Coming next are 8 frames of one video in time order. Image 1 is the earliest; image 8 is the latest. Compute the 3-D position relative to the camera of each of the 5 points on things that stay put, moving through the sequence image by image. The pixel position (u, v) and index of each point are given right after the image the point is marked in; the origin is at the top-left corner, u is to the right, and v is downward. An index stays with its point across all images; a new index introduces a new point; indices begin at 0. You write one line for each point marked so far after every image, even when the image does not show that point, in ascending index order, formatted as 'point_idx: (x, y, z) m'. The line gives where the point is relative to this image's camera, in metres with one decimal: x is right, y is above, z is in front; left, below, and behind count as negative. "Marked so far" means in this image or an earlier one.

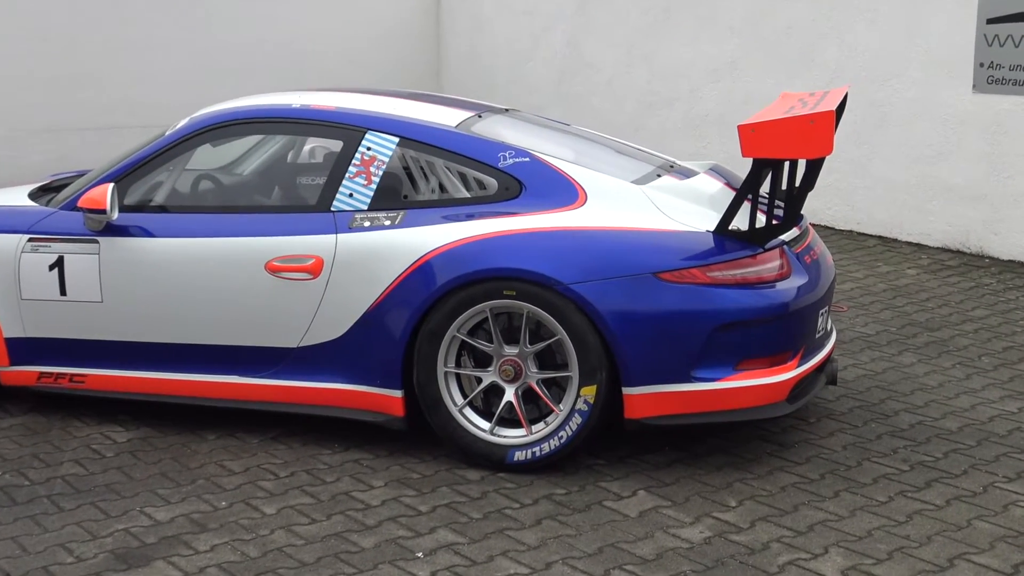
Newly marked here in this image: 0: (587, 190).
0: (+0.2, +0.2, +4.2) m
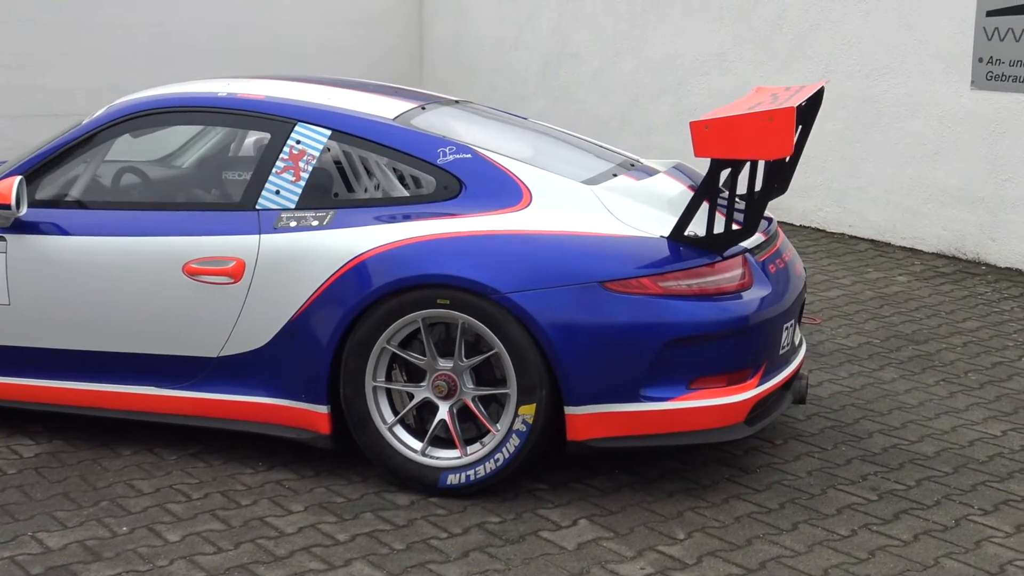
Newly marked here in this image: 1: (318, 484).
0: (0.0, +0.2, +3.9) m
1: (-0.4, -0.4, +3.9) m
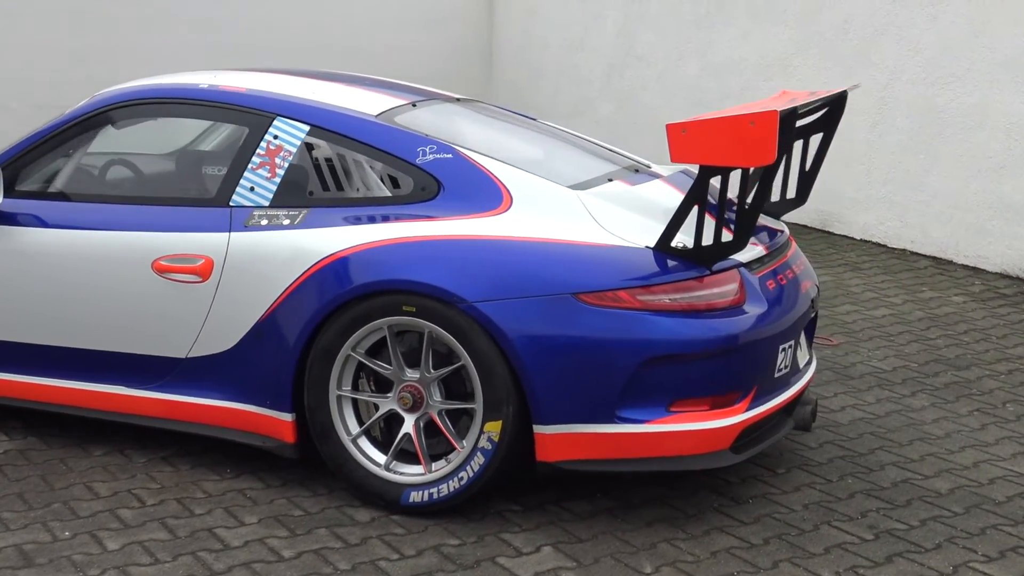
0: (0.0, +0.2, +3.7) m
1: (-0.5, -0.4, +3.7) m
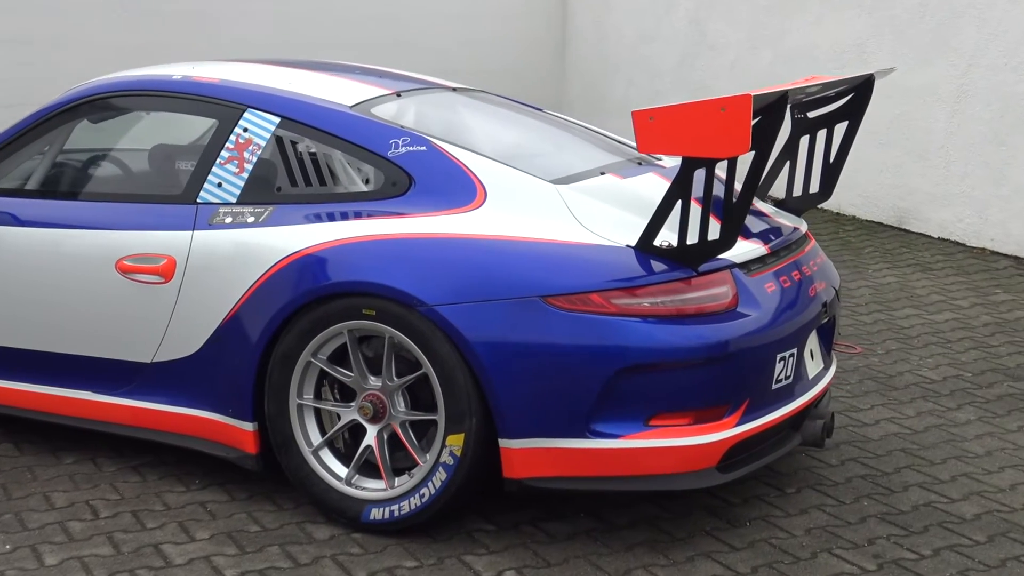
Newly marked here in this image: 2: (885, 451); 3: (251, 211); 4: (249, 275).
0: (-0.1, +0.2, +3.4) m
1: (-0.5, -0.4, +3.5) m
2: (+0.8, -0.4, +3.8) m
3: (-0.5, +0.2, +3.5) m
4: (-0.5, 0.0, +3.4) m
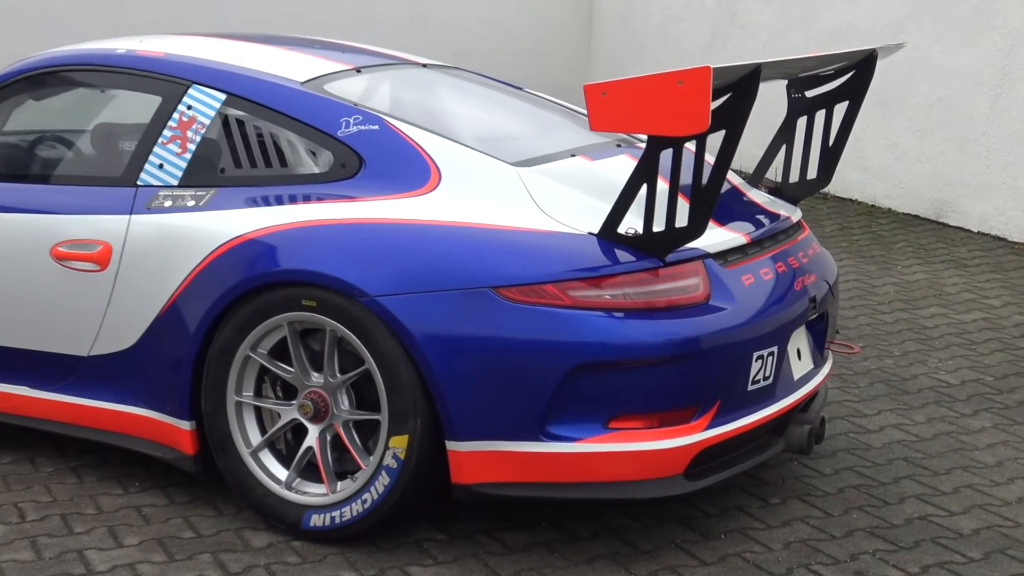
0: (-0.1, +0.2, +3.2) m
1: (-0.6, -0.4, +3.2) m
2: (+0.8, -0.3, +3.5) m
3: (-0.6, +0.2, +3.3) m
4: (-0.6, 0.0, +3.2) m
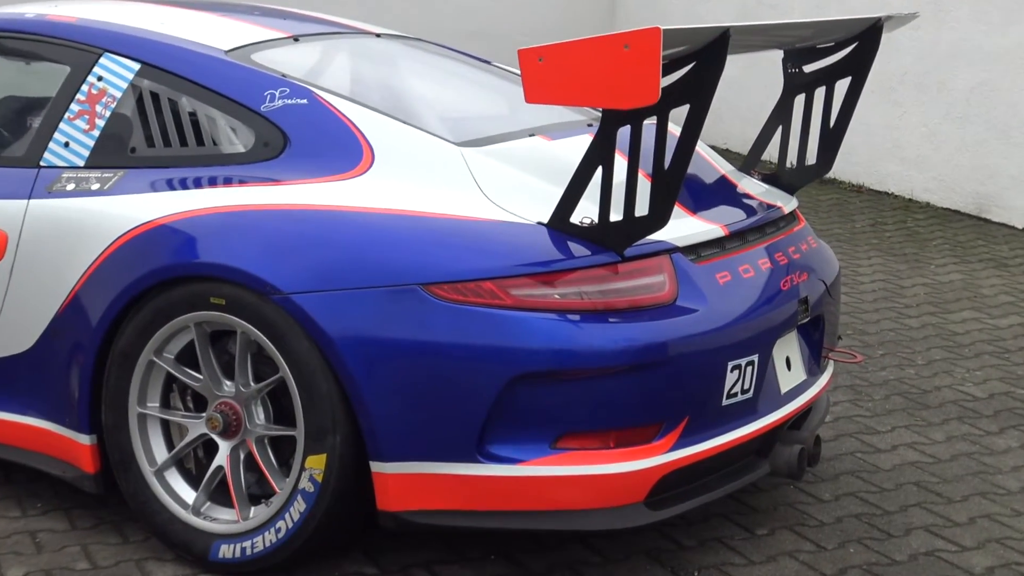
0: (-0.2, +0.2, +2.8) m
1: (-0.7, -0.4, +2.9) m
2: (+0.7, -0.3, +3.1) m
3: (-0.7, +0.2, +2.9) m
4: (-0.7, +0.1, +2.8) m
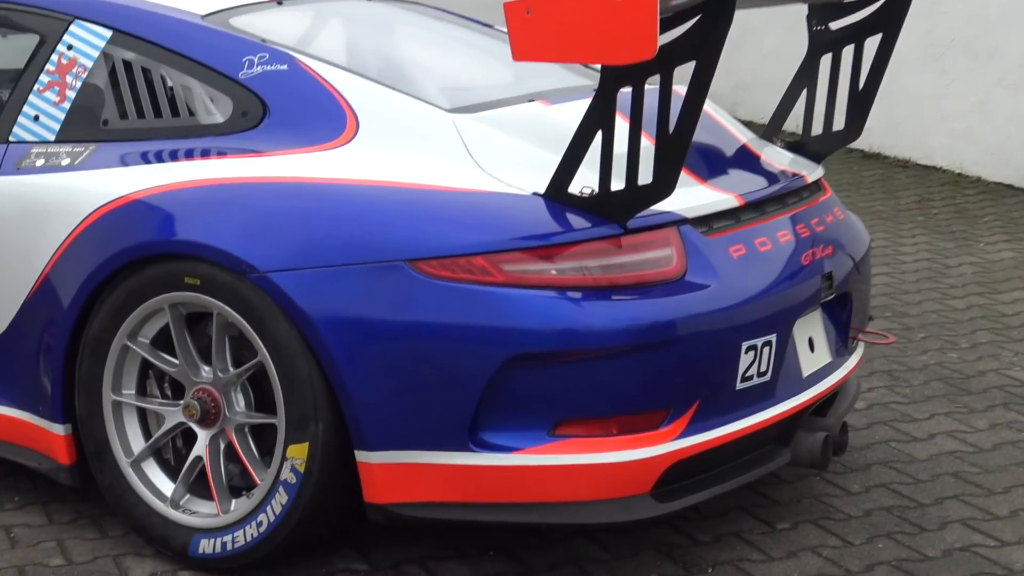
0: (-0.2, +0.3, +2.6) m
1: (-0.7, -0.4, +2.7) m
2: (+0.7, -0.3, +2.9) m
3: (-0.7, +0.2, +2.7) m
4: (-0.7, +0.1, +2.6) m
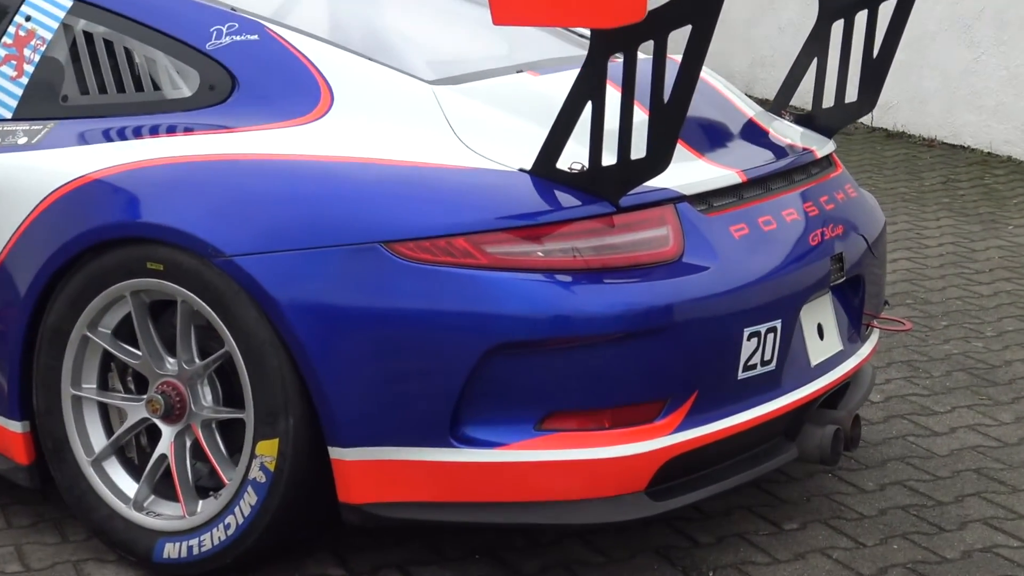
0: (-0.2, +0.3, +2.4) m
1: (-0.7, -0.4, +2.5) m
2: (+0.7, -0.3, +2.7) m
3: (-0.7, +0.2, +2.6) m
4: (-0.7, +0.1, +2.5) m
